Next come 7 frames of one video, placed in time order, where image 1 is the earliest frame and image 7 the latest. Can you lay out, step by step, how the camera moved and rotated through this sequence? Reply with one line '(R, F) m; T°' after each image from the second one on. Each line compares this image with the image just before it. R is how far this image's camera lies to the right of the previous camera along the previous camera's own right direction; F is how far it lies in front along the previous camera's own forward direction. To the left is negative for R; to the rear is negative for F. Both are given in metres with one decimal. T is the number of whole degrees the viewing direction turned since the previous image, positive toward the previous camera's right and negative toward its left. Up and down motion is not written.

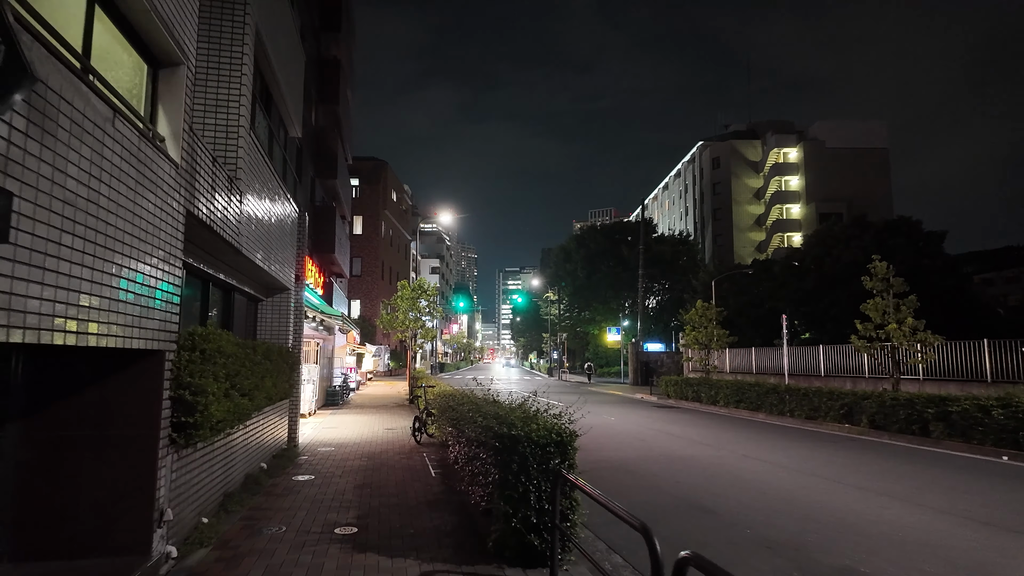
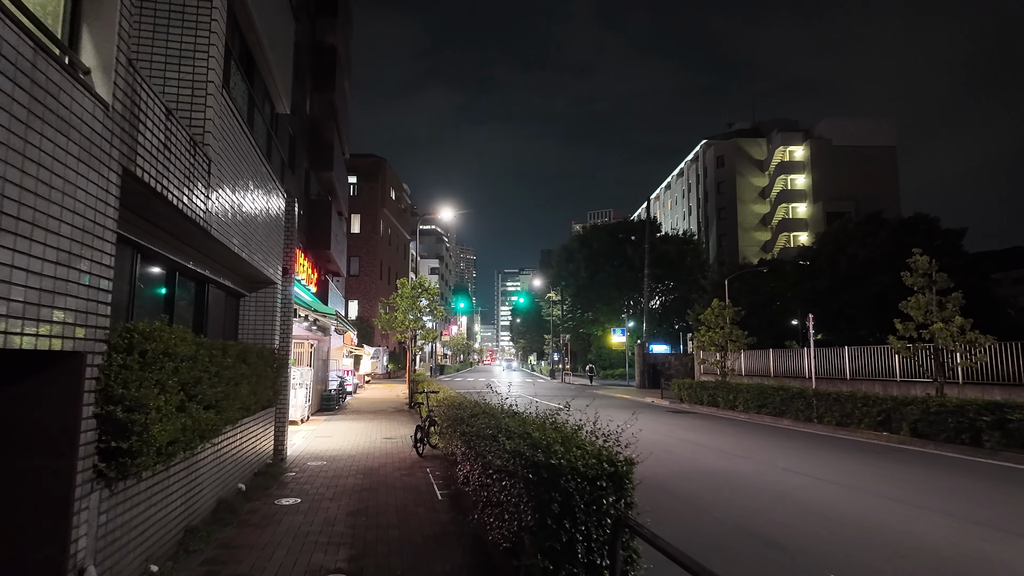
(-0.3, +1.3) m; 0°
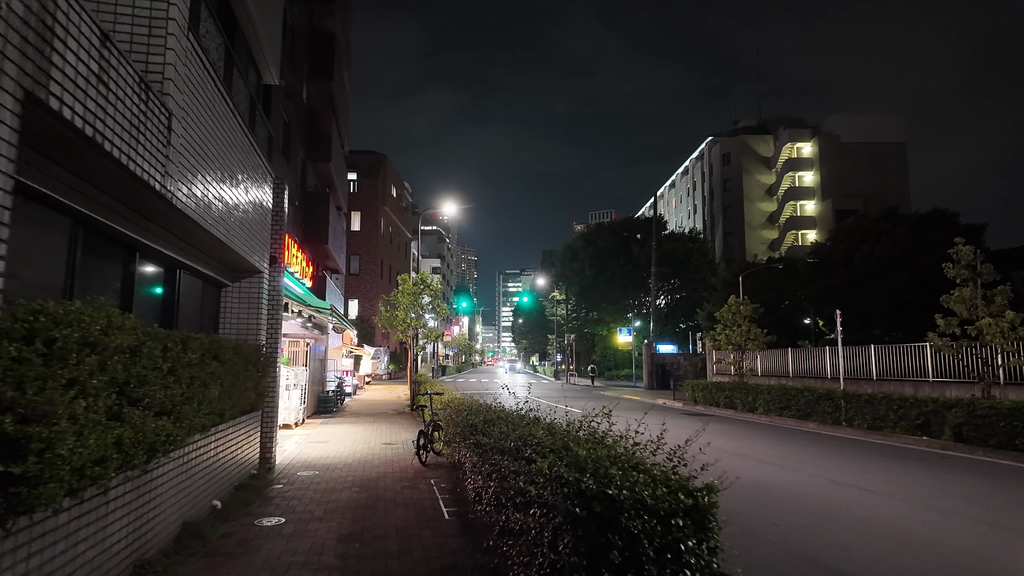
(-0.2, +1.1) m; 0°
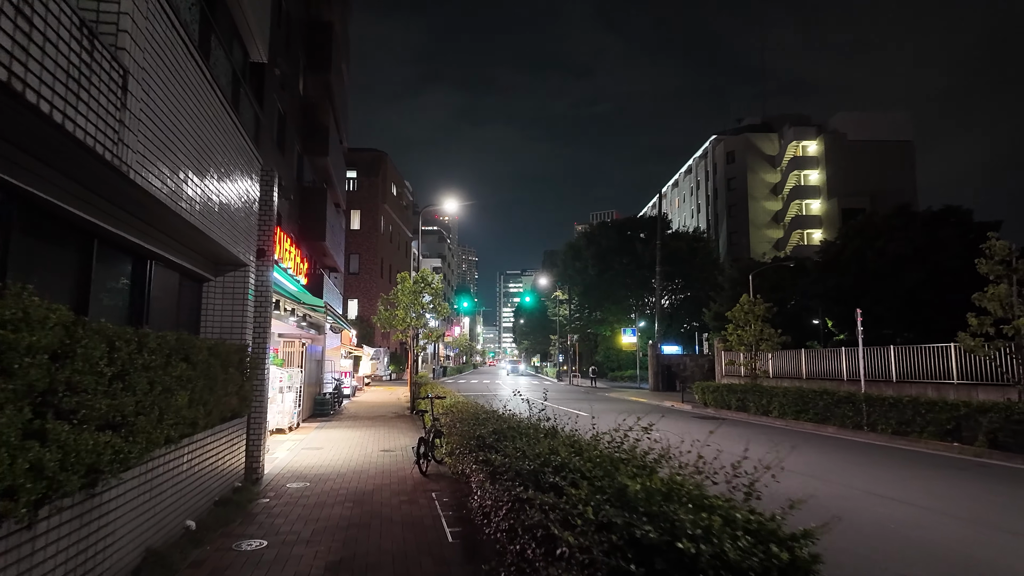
(-0.1, +0.8) m; 0°
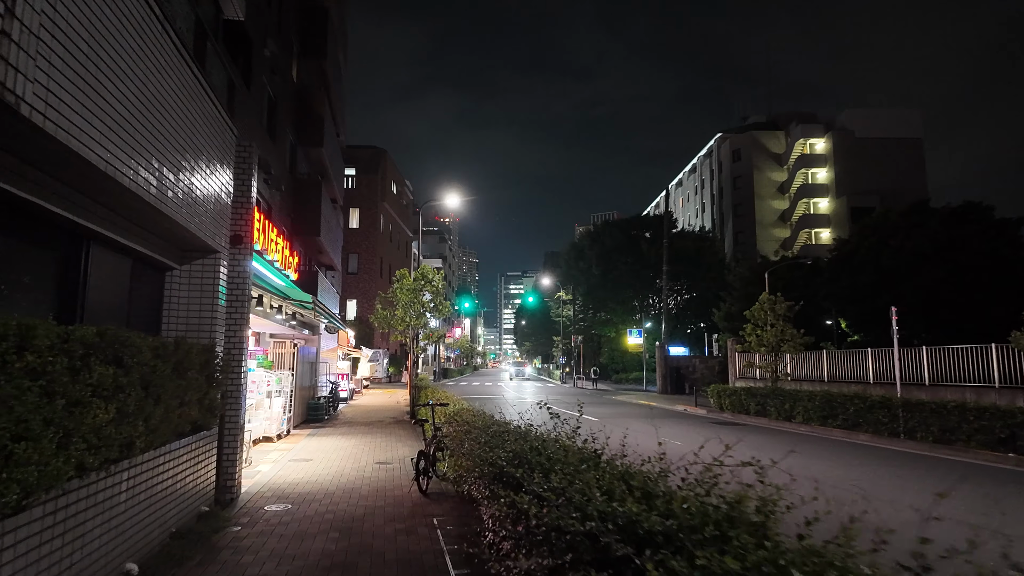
(-0.2, +1.2) m; 0°
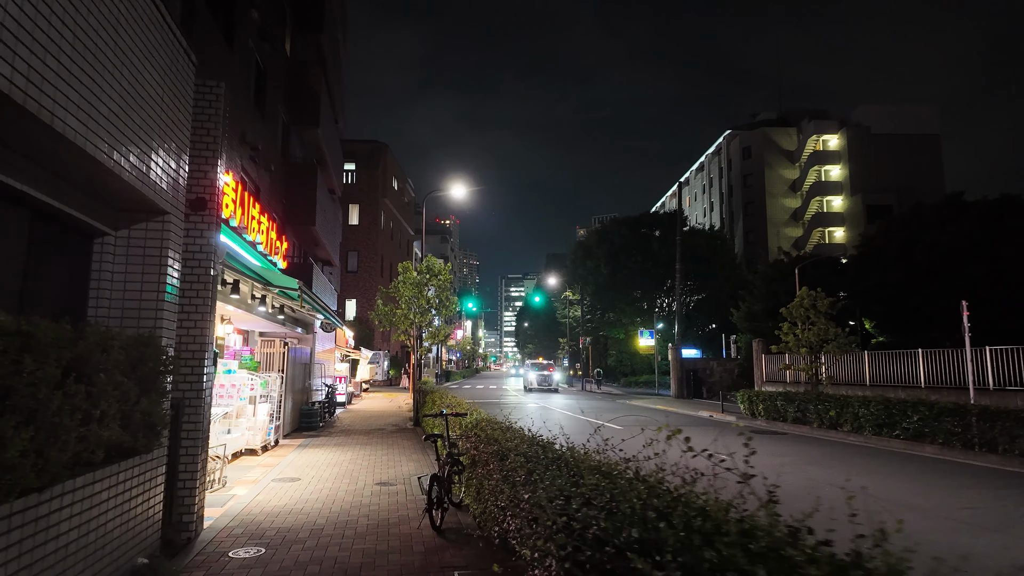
(-0.4, +1.9) m; 0°
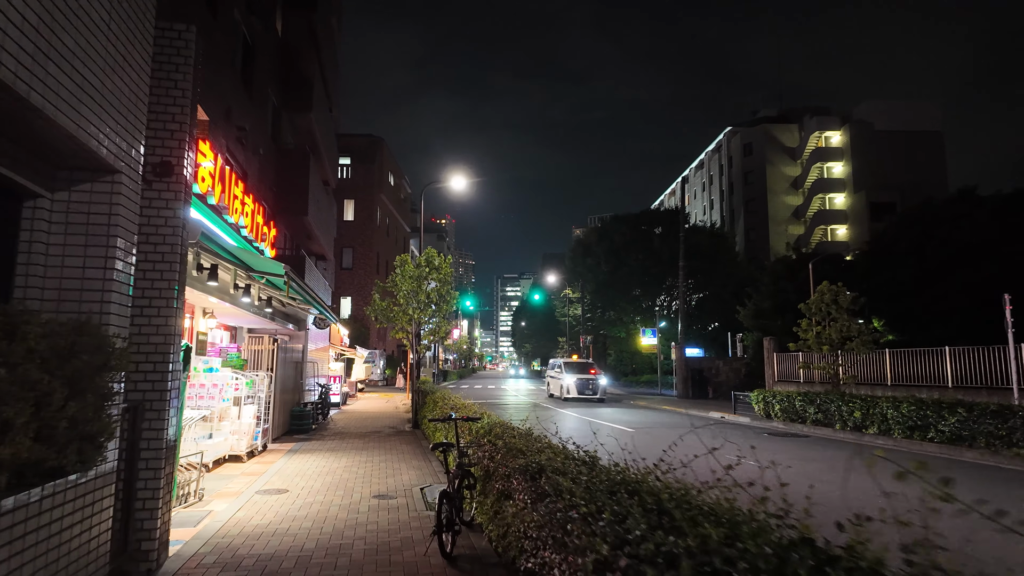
(-0.3, +1.0) m; 0°
